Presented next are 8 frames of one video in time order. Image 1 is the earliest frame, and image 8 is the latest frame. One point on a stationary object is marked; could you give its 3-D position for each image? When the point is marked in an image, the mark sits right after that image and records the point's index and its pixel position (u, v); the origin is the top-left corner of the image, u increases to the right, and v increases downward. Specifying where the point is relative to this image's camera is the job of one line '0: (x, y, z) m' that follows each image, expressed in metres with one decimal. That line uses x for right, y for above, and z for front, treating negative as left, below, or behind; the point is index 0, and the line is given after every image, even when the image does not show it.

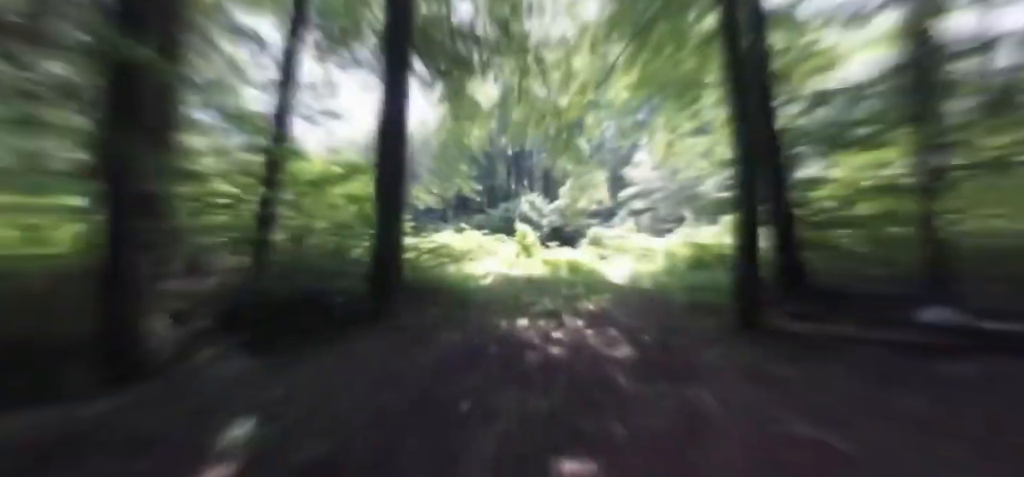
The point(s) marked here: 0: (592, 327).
0: (+1.1, -1.2, +6.0) m
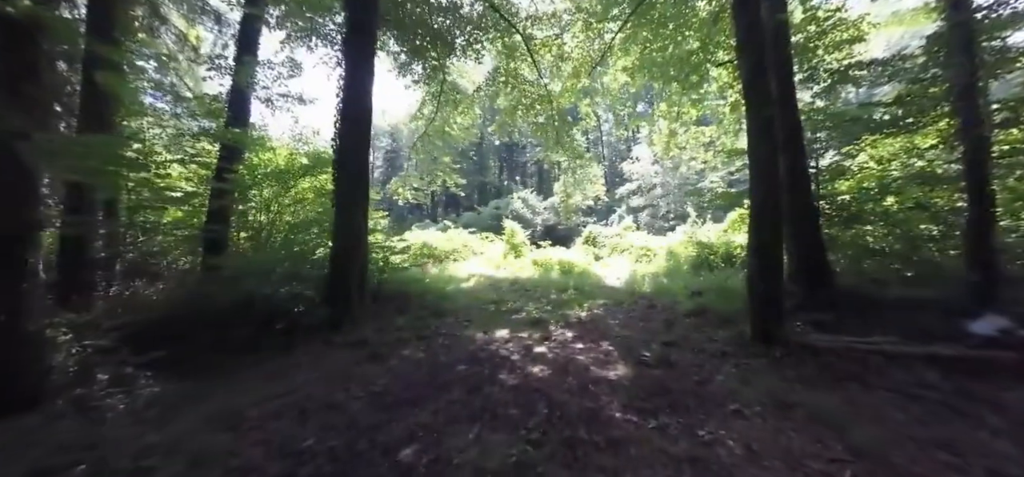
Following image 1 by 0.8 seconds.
0: (+0.9, -1.2, +5.1) m
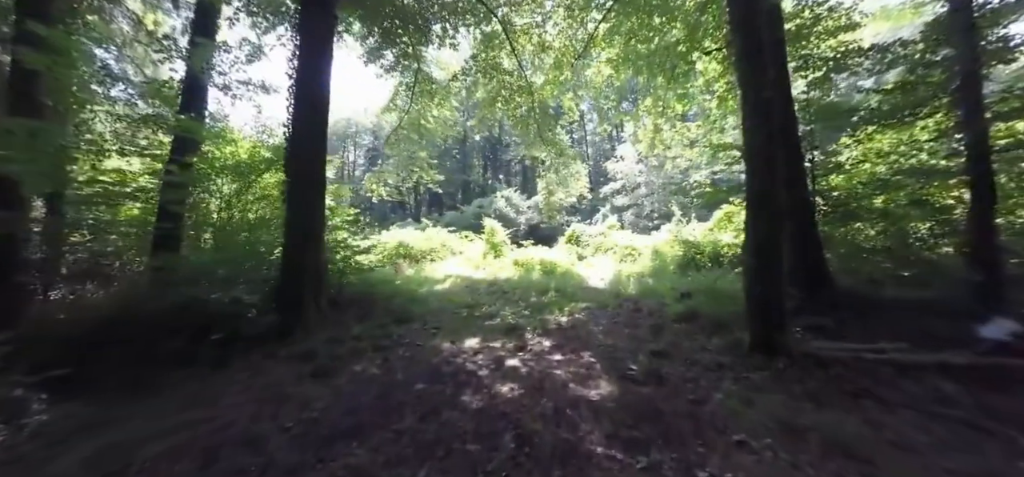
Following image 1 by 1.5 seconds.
0: (+0.6, -1.1, +4.6) m
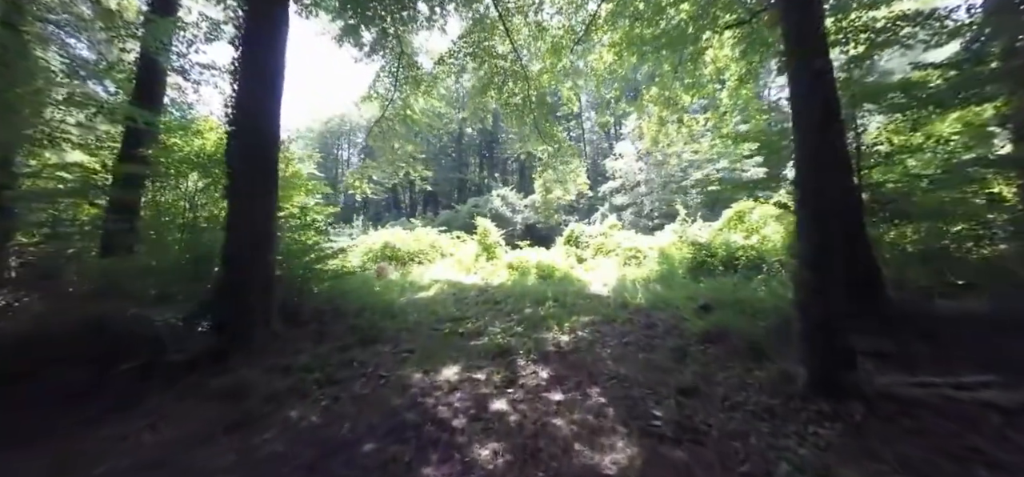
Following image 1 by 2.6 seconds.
0: (+0.5, -1.2, +3.7) m
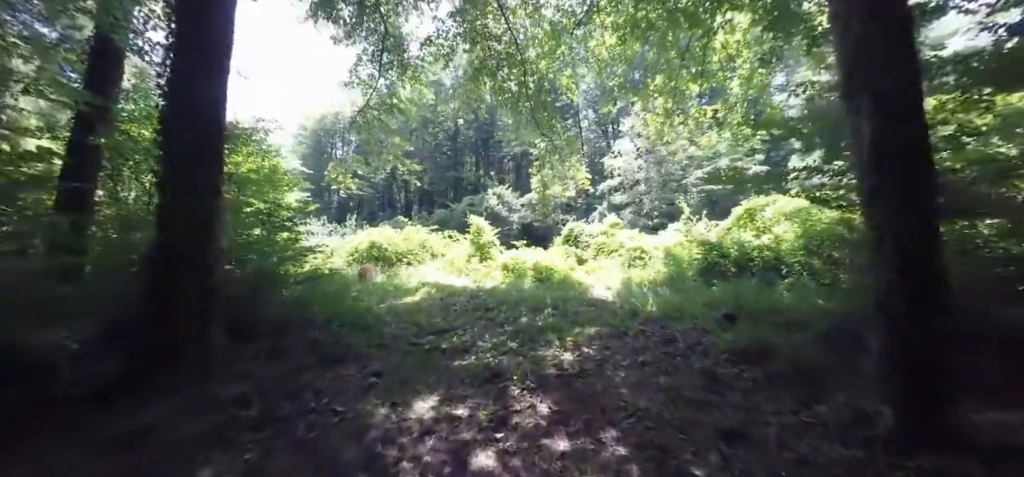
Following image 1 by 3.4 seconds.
0: (+0.4, -1.2, +3.0) m
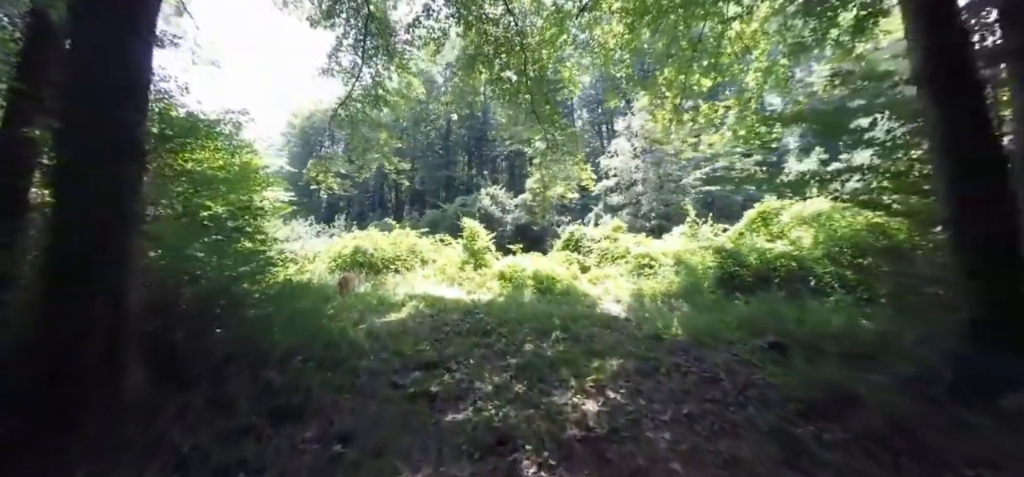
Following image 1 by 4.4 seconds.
0: (+0.5, -1.3, +2.2) m
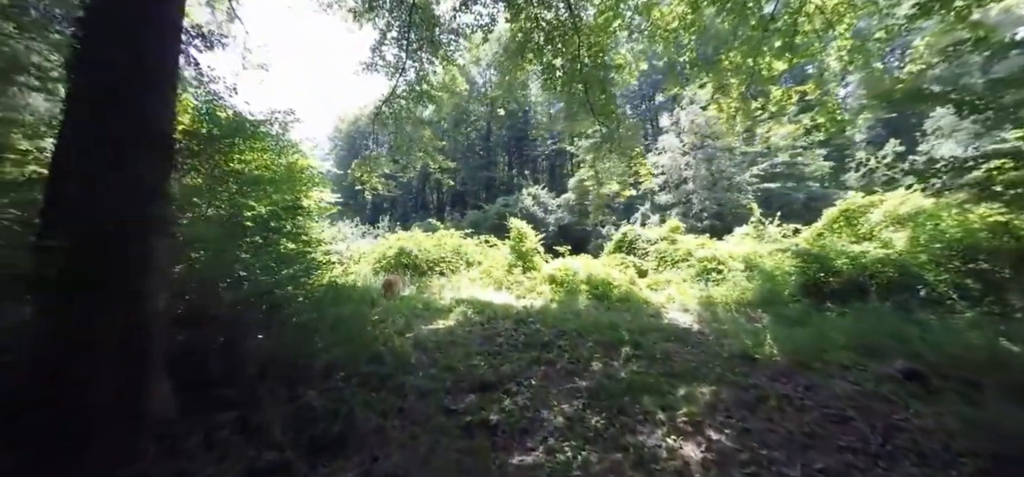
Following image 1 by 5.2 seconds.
0: (+0.9, -1.3, +1.7) m
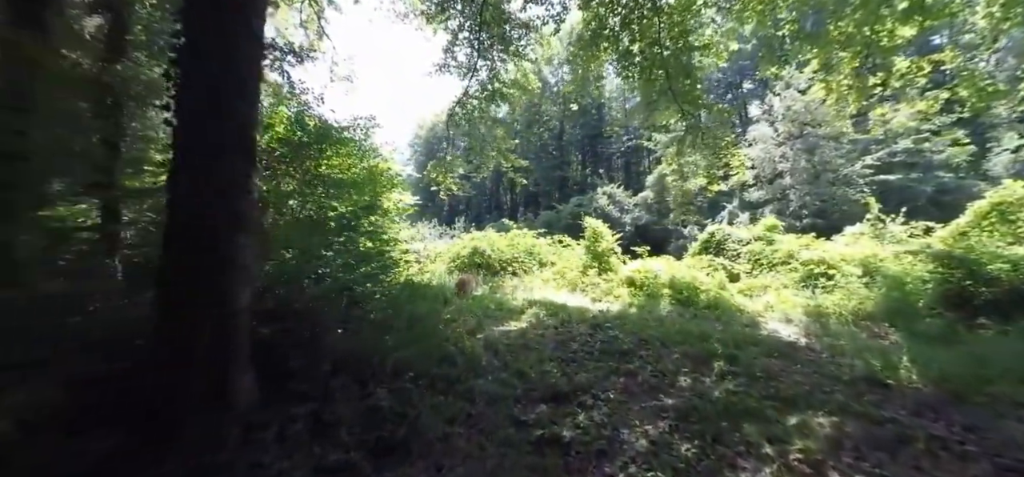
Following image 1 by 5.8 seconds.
0: (+1.2, -1.3, +1.3) m
